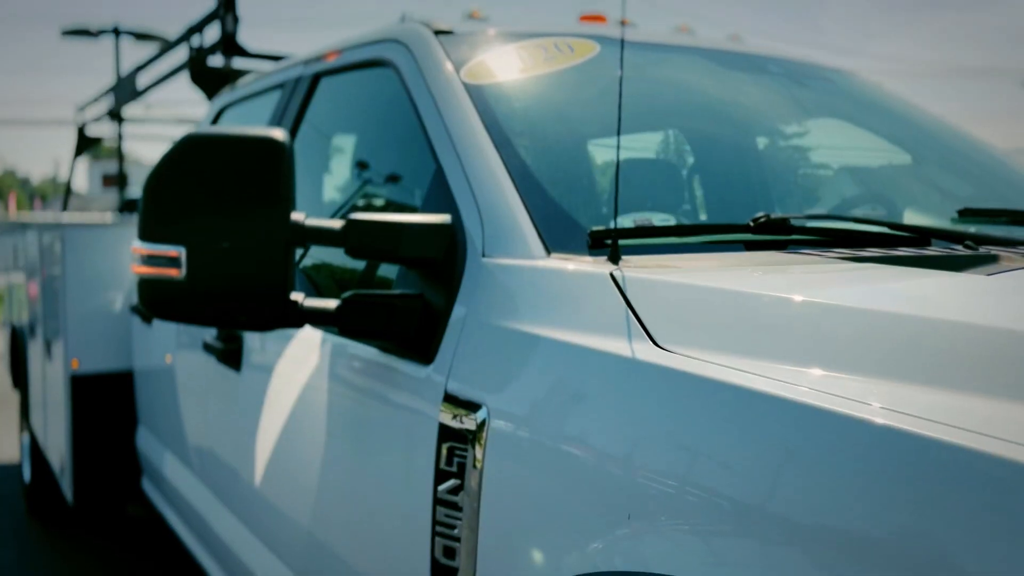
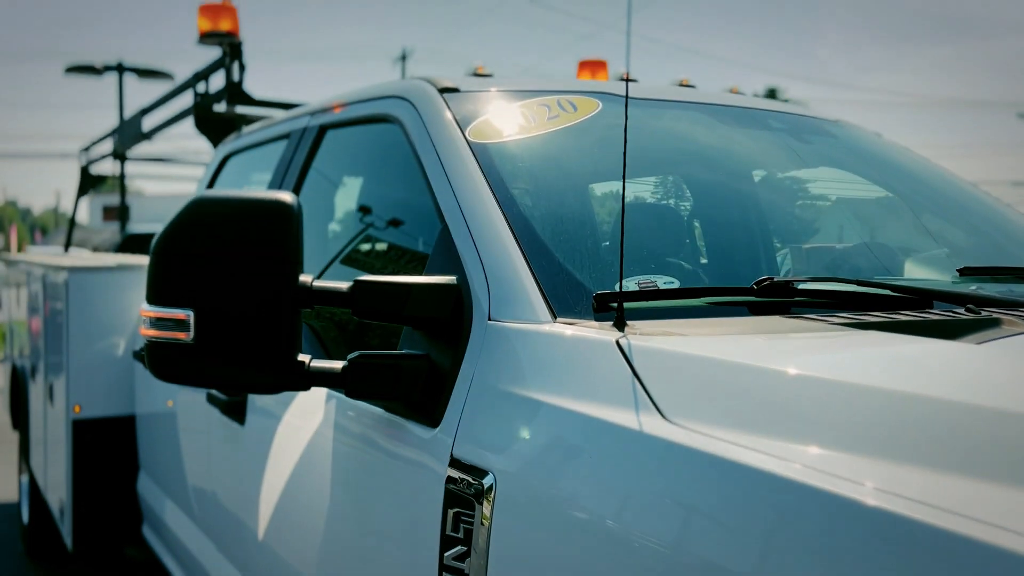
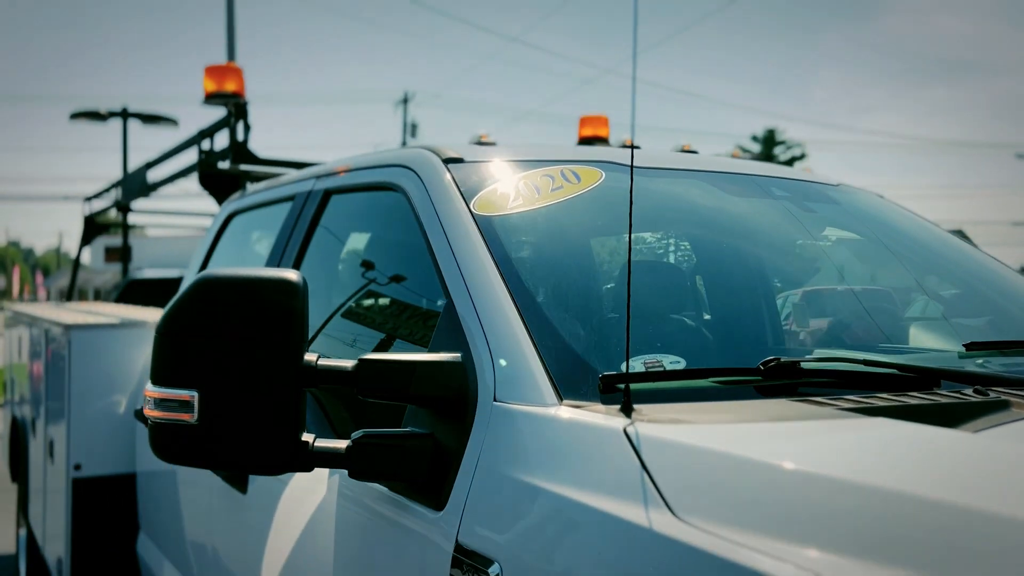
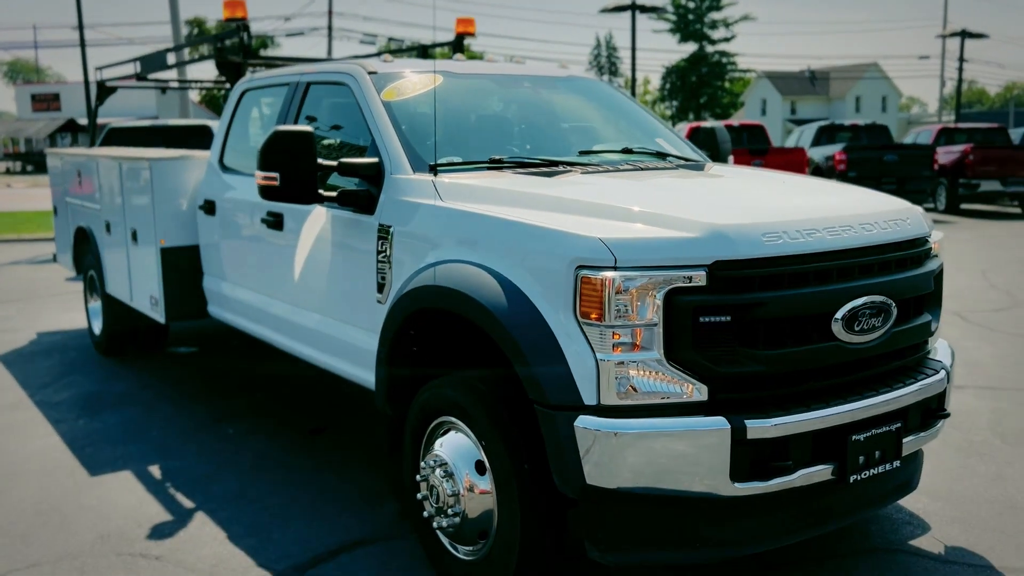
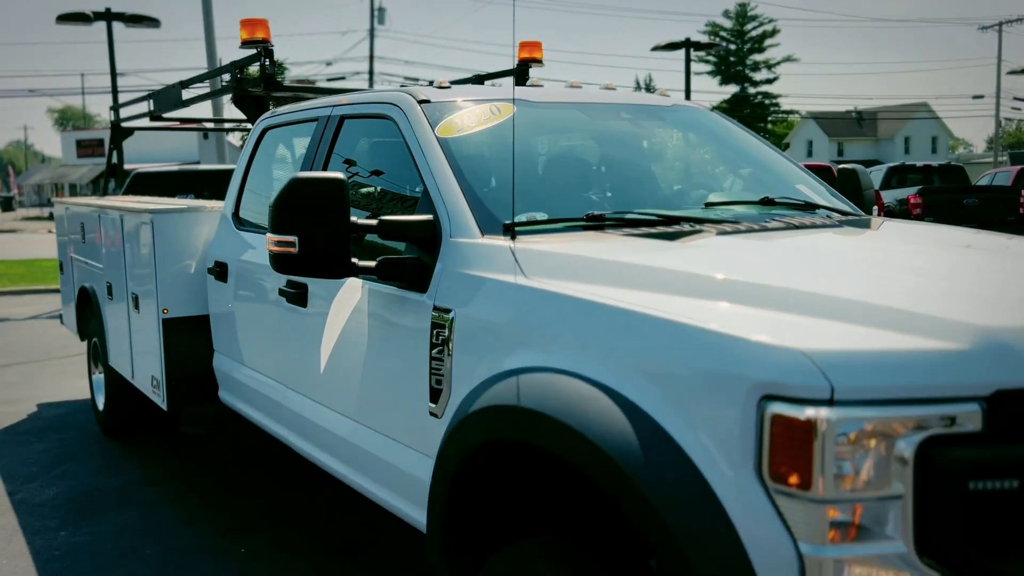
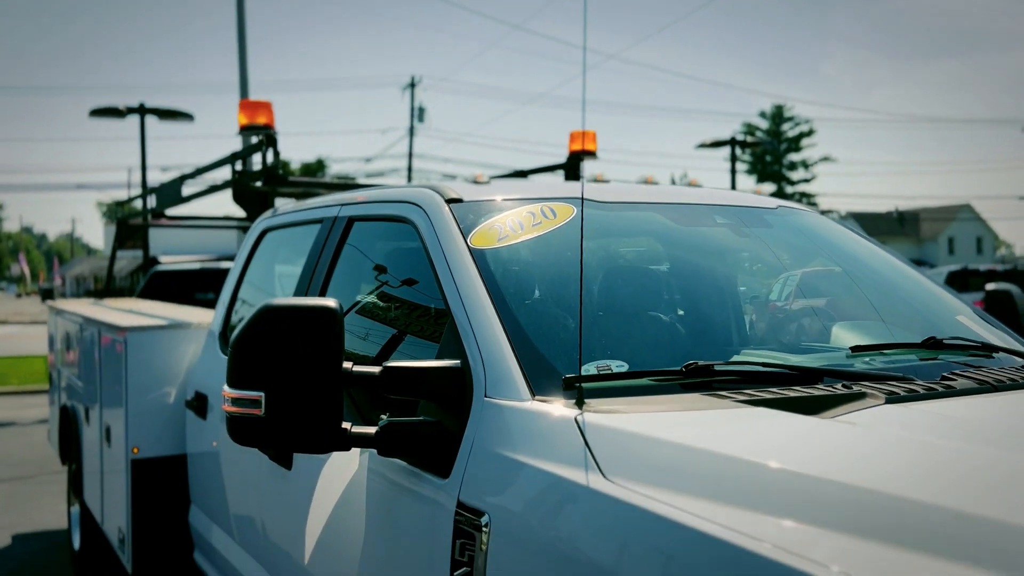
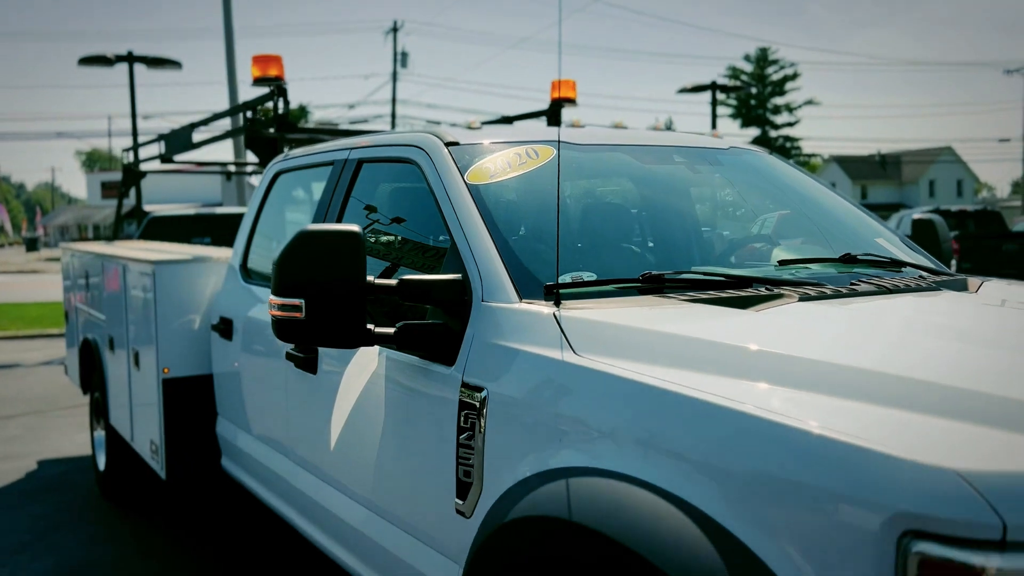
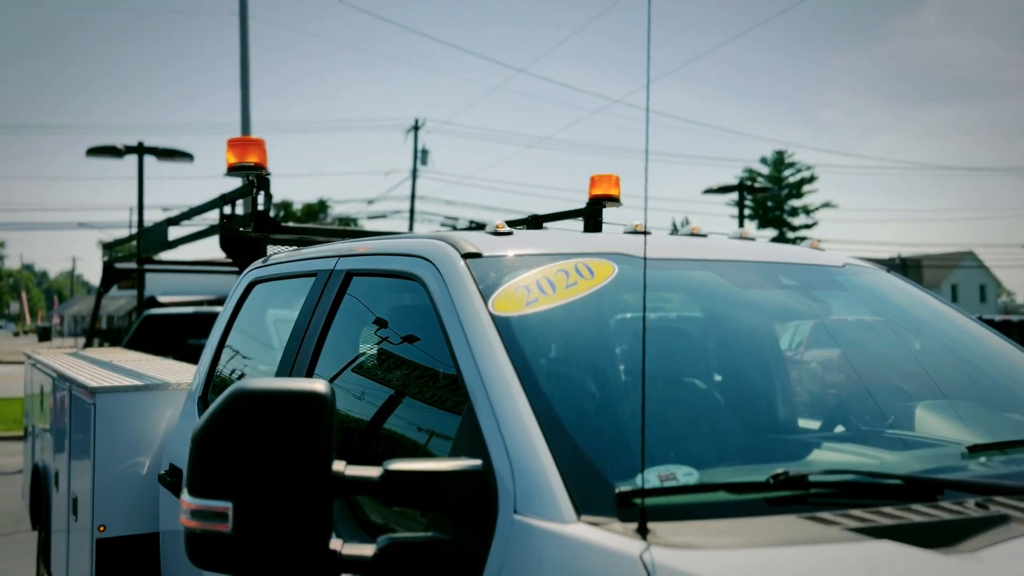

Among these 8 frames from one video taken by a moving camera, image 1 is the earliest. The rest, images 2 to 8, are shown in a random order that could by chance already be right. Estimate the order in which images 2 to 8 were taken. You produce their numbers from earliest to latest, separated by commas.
2, 3, 8, 6, 7, 5, 4
